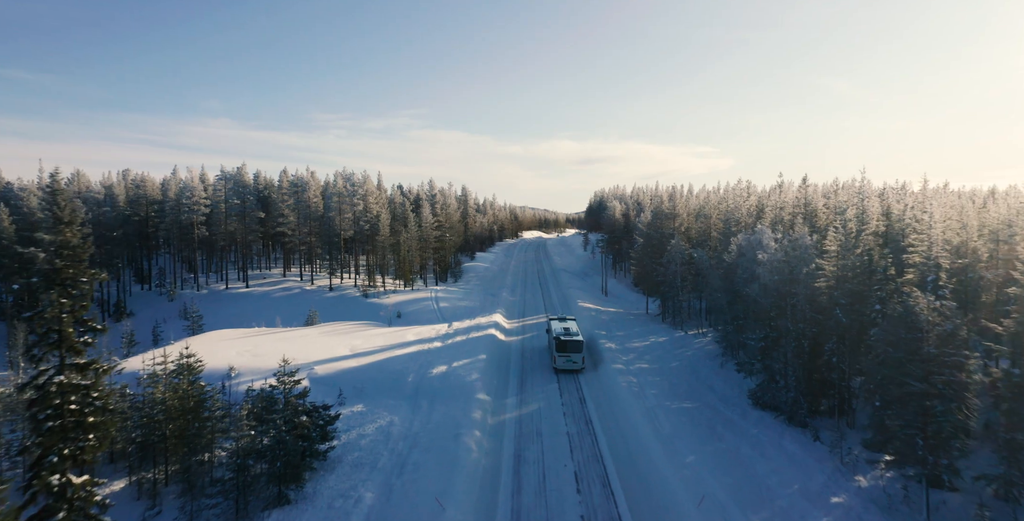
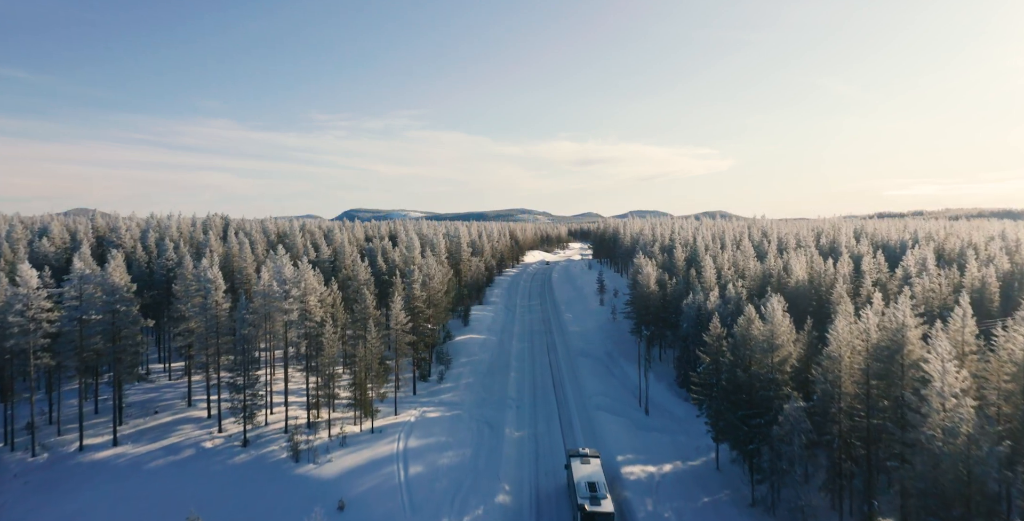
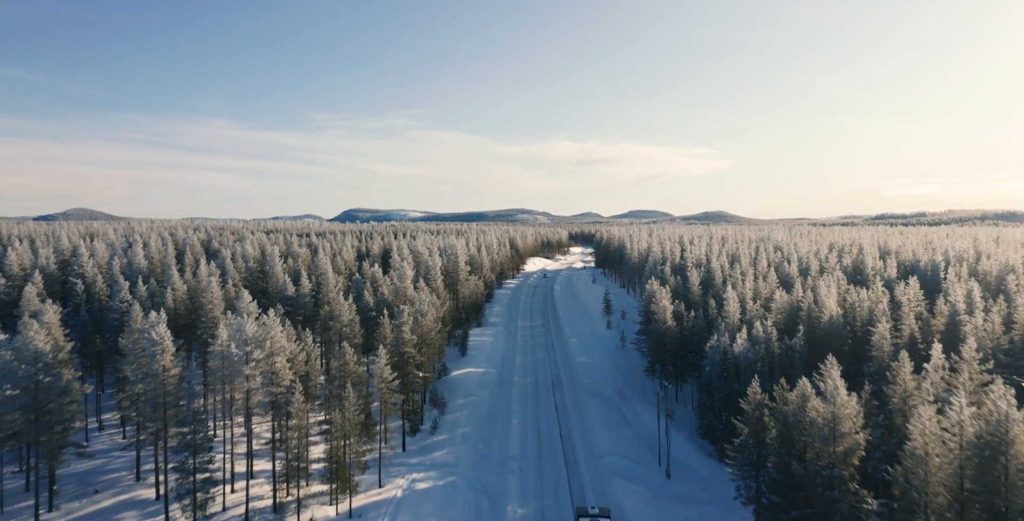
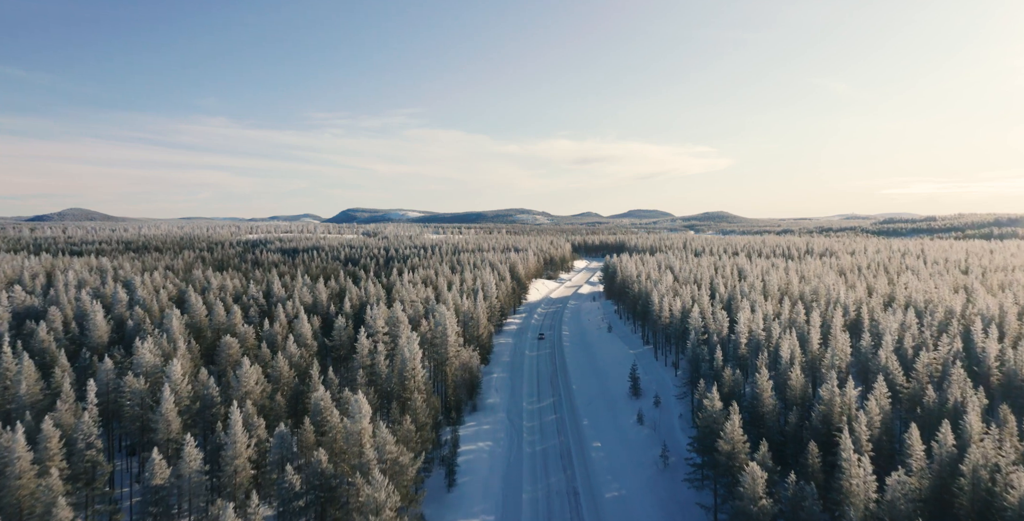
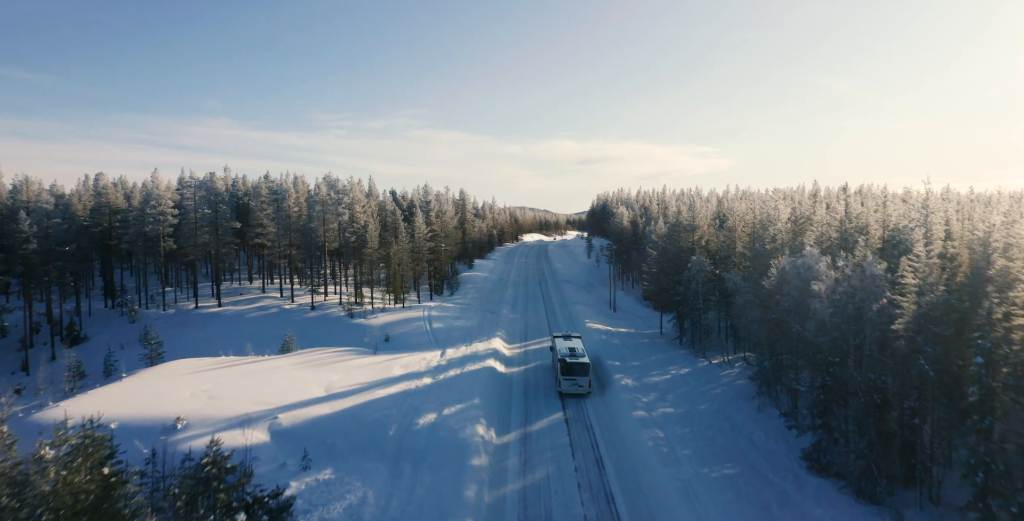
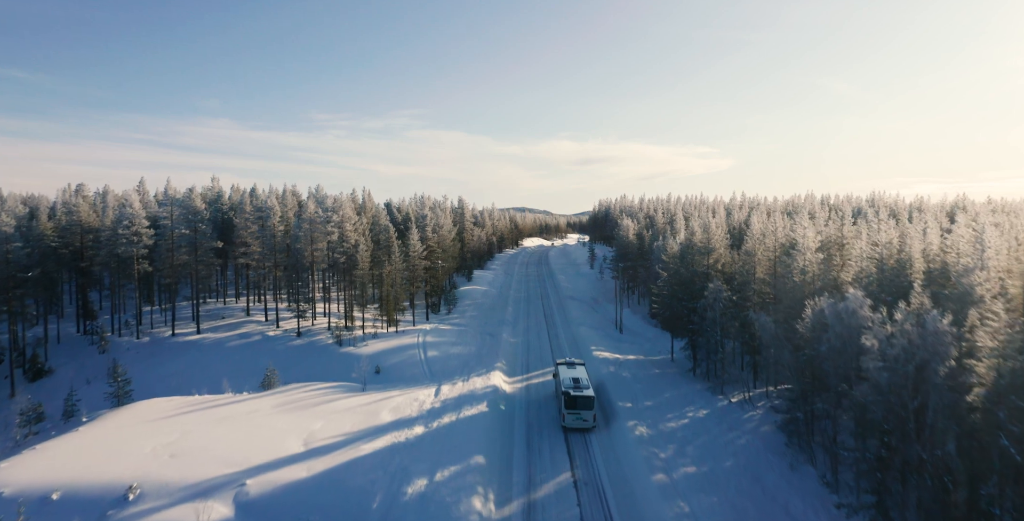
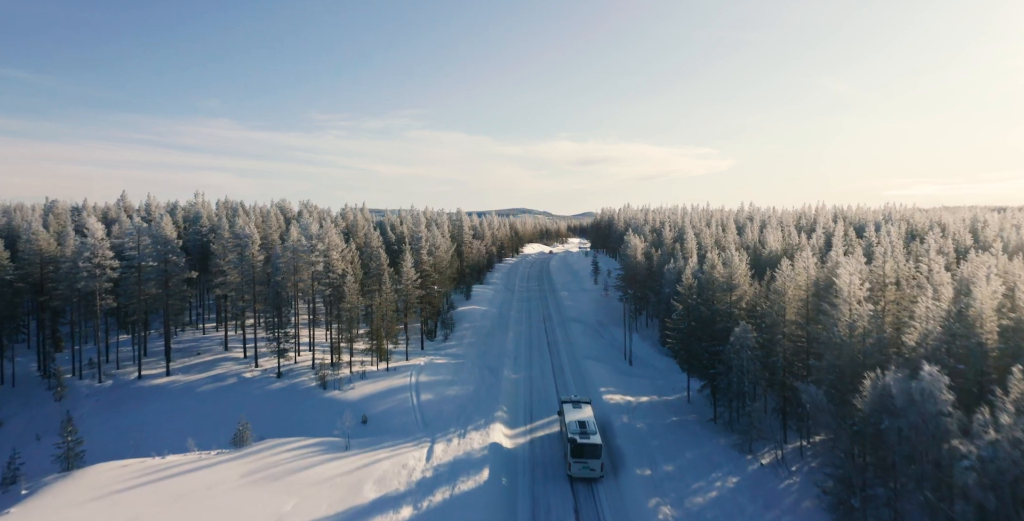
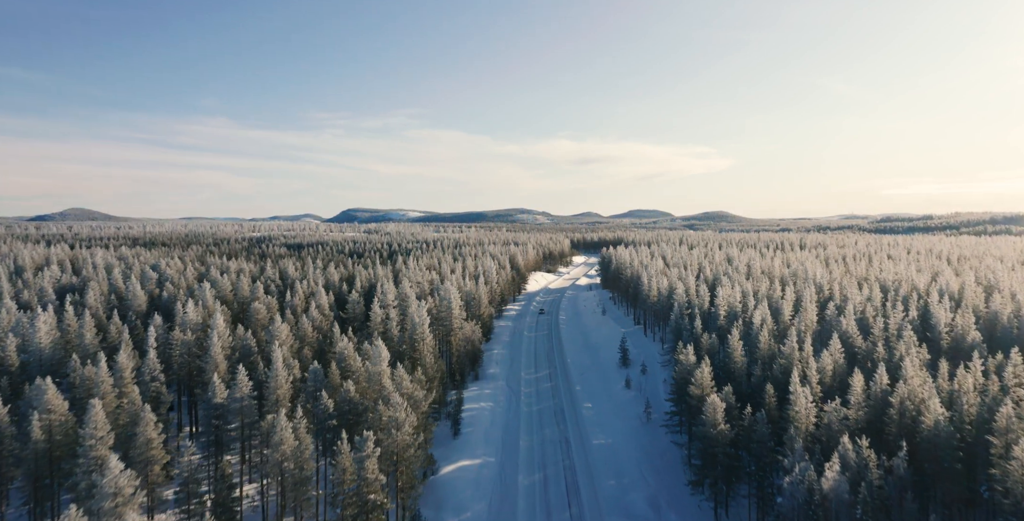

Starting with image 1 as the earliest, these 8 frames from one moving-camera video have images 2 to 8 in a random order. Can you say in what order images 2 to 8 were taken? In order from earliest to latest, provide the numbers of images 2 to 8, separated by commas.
5, 6, 7, 2, 3, 8, 4
